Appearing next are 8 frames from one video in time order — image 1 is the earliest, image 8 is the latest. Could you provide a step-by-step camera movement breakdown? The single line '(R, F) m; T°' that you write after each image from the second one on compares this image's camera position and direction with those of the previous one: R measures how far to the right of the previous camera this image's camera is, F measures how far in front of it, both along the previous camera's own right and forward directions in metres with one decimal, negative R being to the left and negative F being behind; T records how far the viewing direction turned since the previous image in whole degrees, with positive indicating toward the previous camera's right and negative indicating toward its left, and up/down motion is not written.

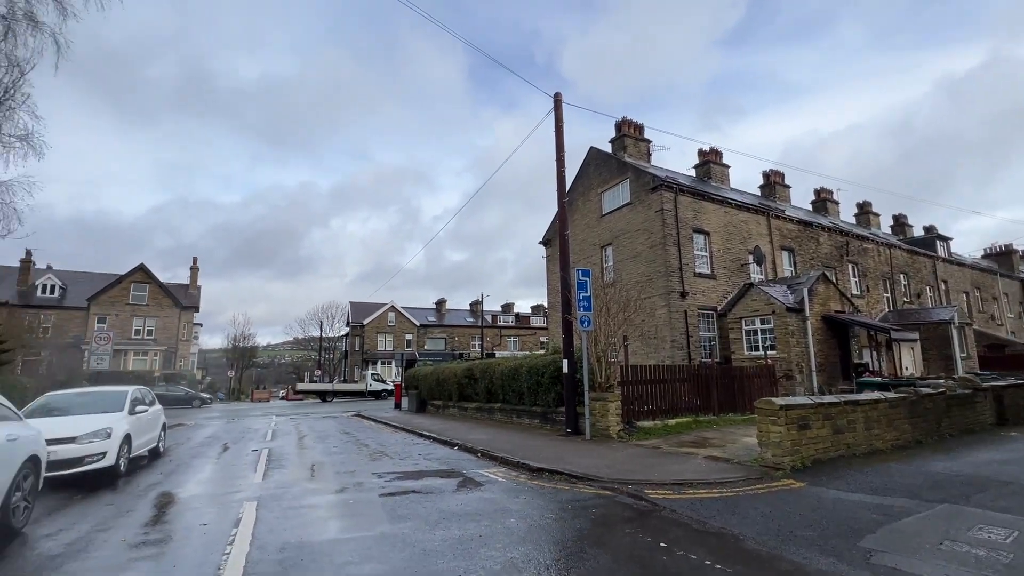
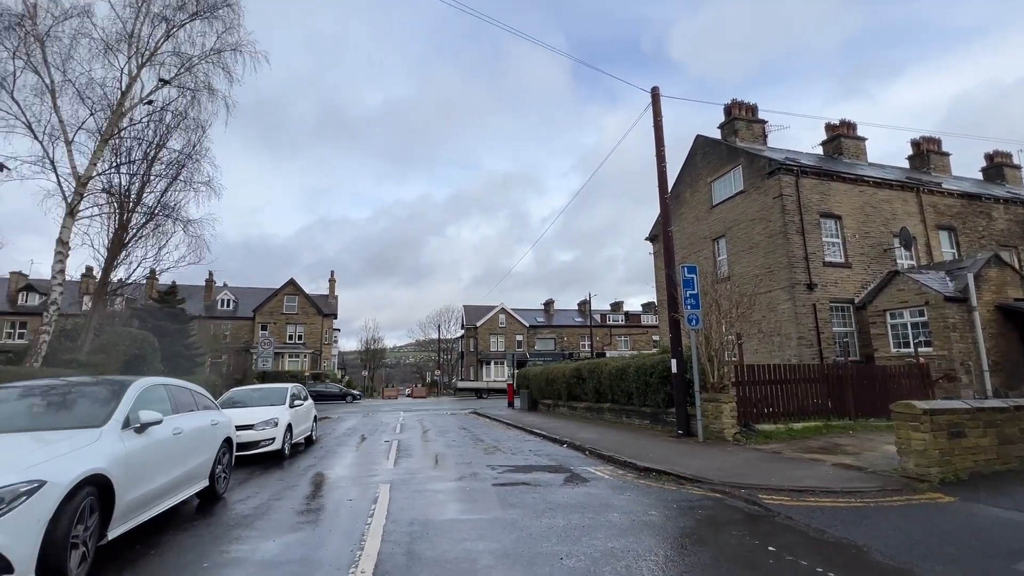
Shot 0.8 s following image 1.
(+0.2, -0.4) m; -12°
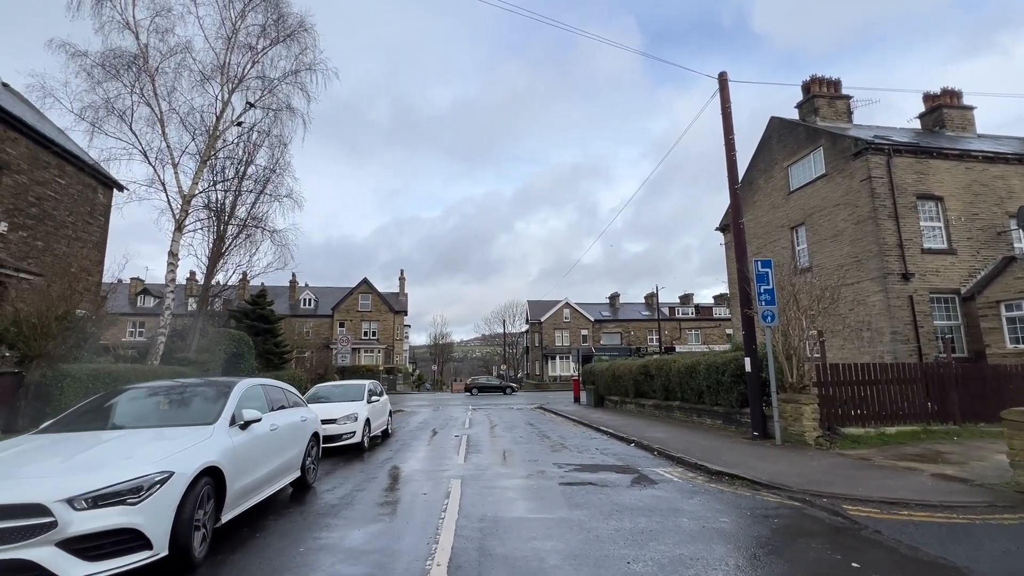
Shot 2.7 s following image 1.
(0.0, -0.1) m; -7°
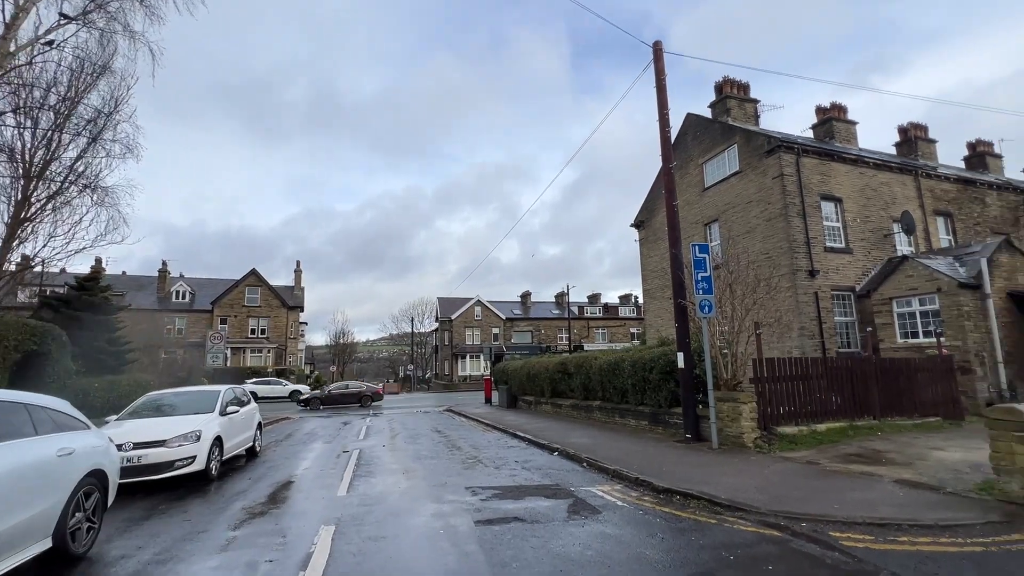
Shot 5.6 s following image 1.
(+0.1, +1.7) m; +9°
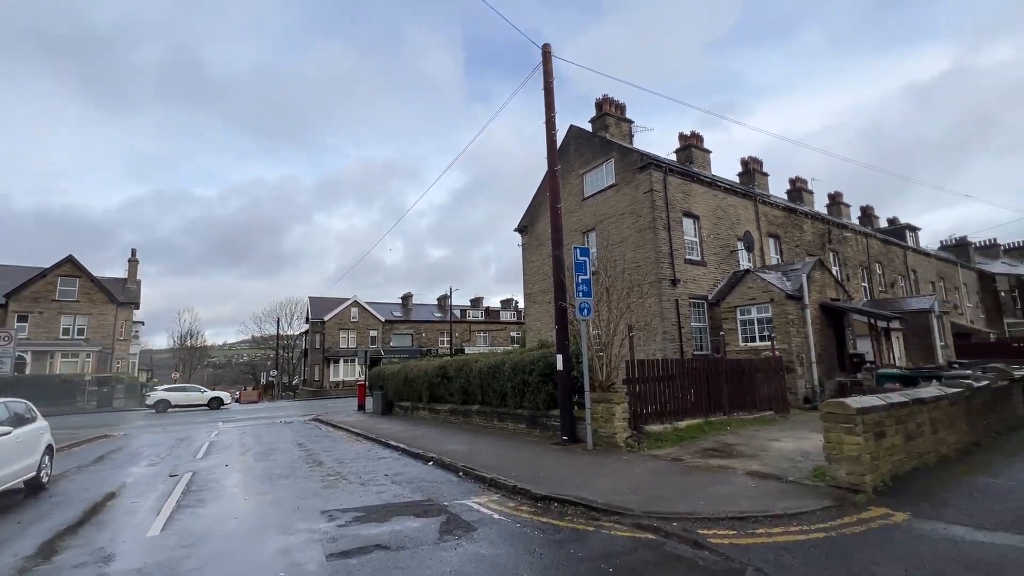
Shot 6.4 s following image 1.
(+0.1, +0.4) m; +12°
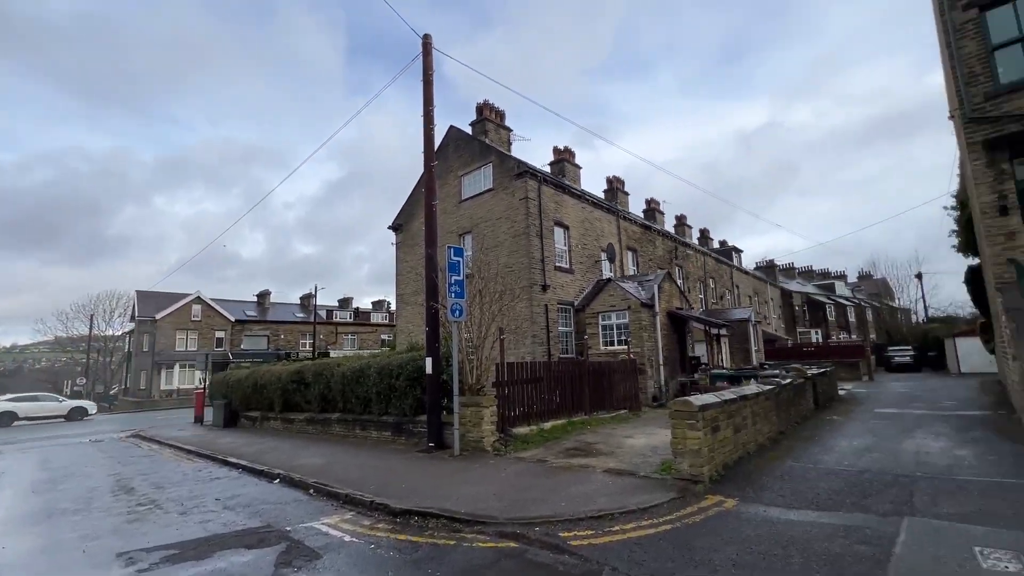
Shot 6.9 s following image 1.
(+0.1, +0.3) m; +13°
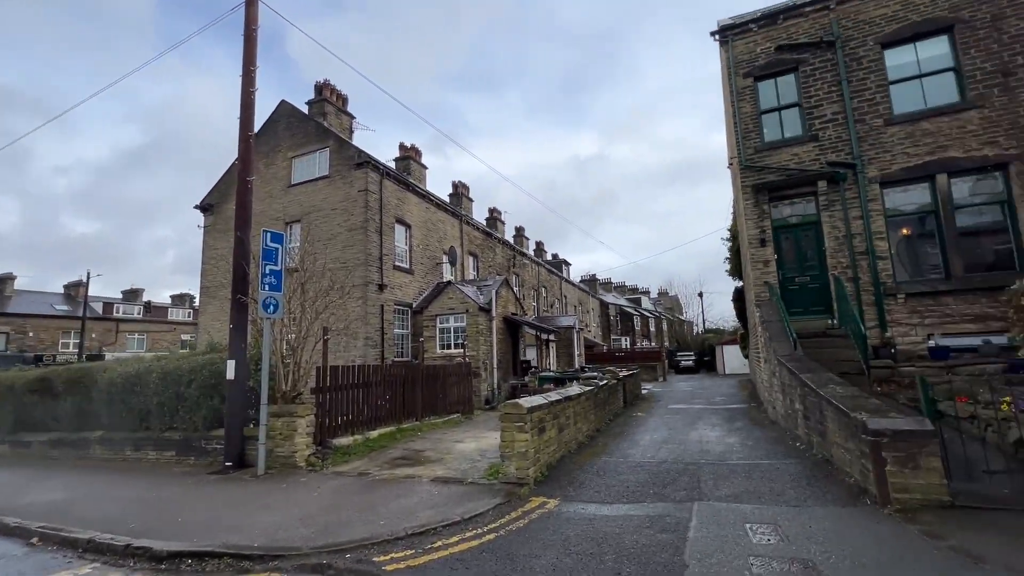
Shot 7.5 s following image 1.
(+0.2, +0.5) m; +17°
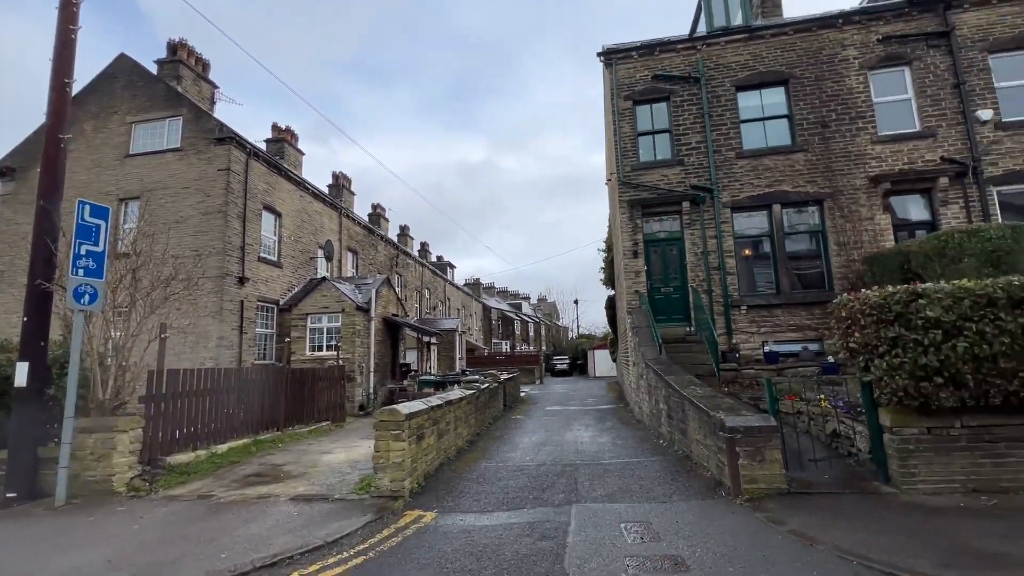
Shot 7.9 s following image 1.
(+0.1, +0.7) m; +12°
